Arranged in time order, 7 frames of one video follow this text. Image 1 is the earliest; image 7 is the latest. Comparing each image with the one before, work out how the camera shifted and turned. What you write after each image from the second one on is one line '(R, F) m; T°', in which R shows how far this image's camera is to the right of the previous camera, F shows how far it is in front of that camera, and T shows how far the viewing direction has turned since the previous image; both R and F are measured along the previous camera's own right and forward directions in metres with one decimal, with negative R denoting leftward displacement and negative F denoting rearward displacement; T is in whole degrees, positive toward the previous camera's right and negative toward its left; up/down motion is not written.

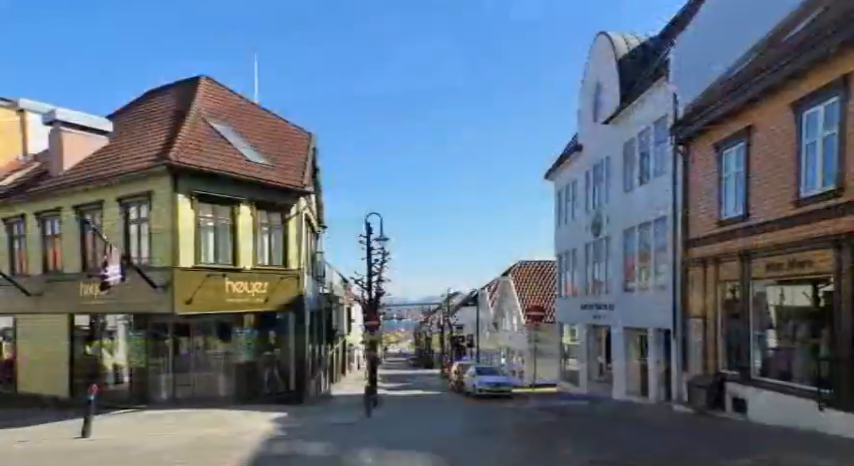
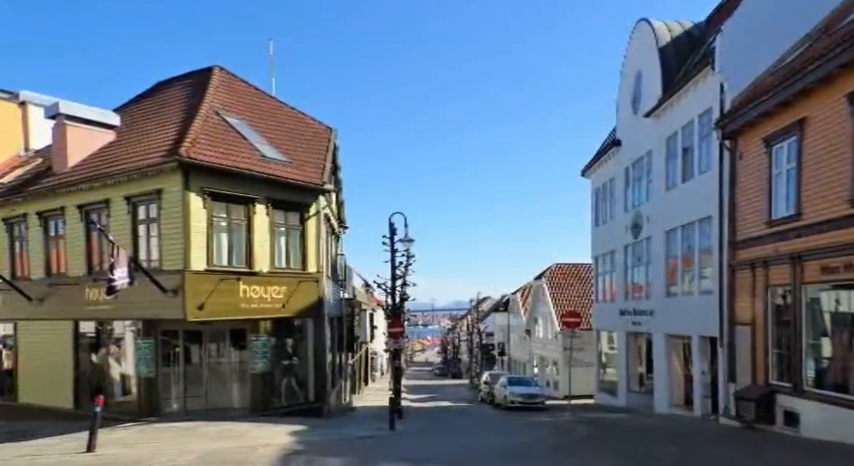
(-0.1, +1.5) m; -2°
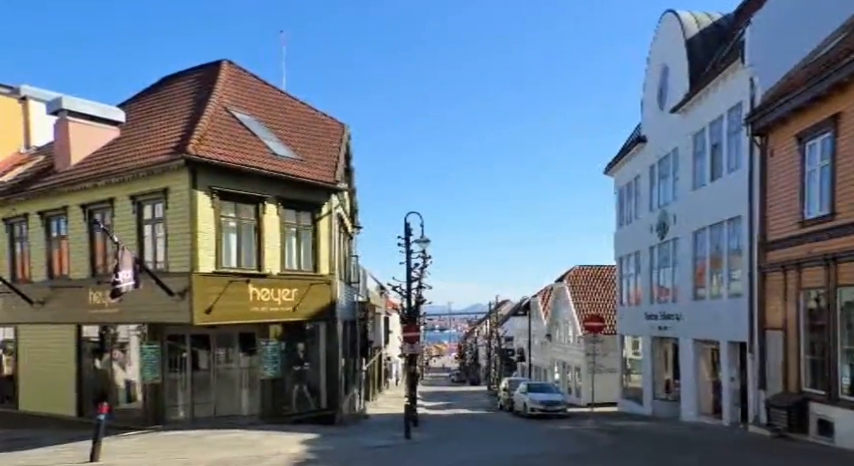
(-0.1, +0.9) m; -1°
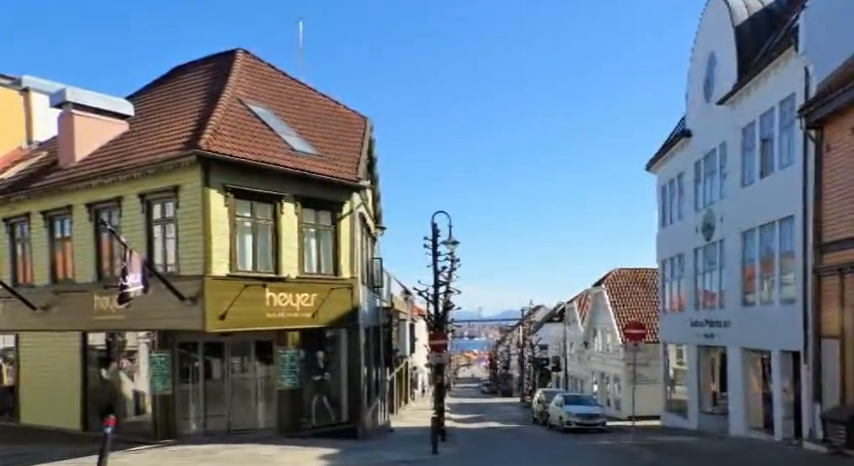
(-0.1, +1.4) m; -2°
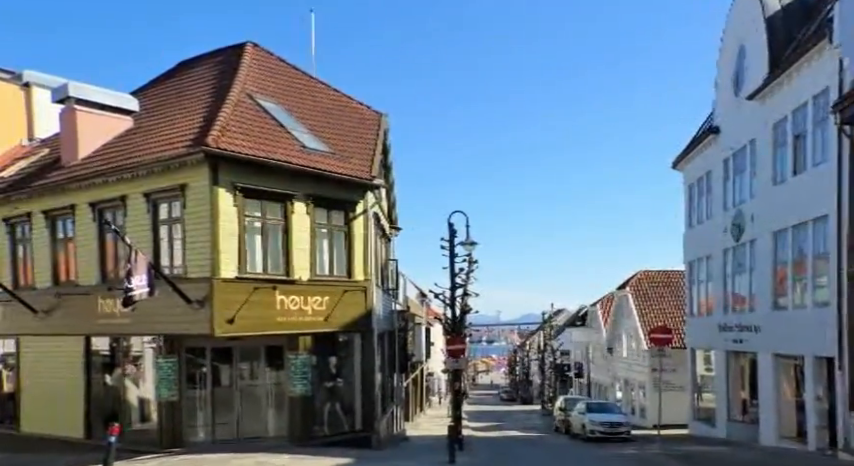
(-0.1, +0.8) m; -1°
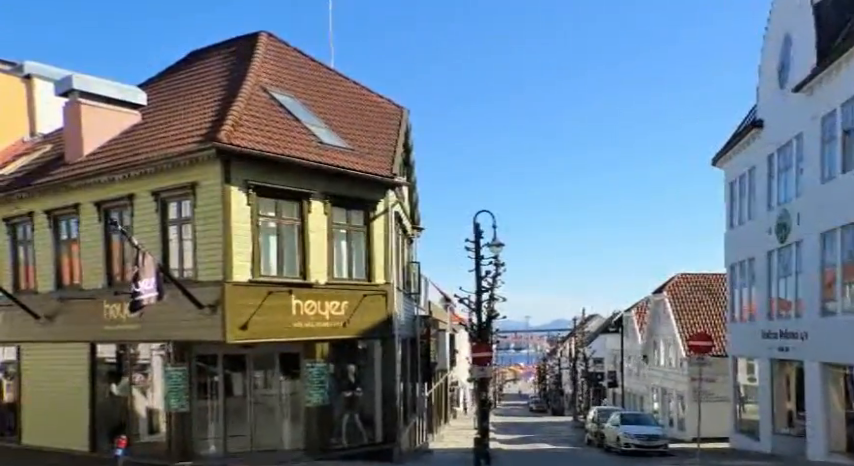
(-0.1, +1.1) m; -1°
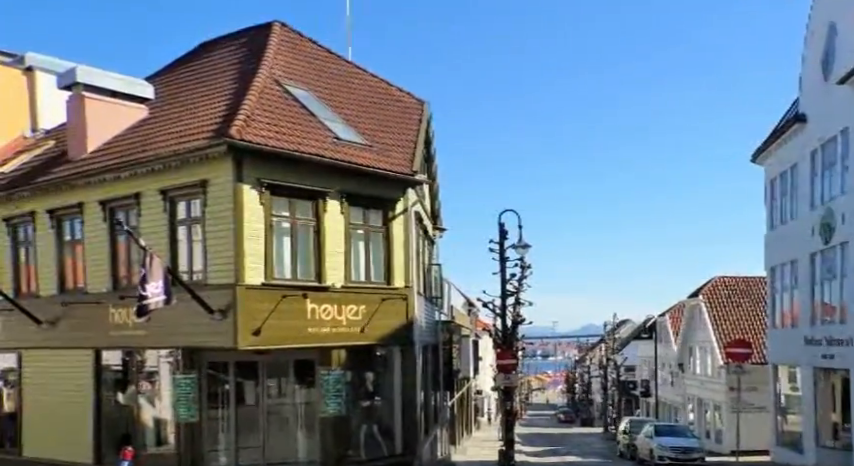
(-0.1, +0.9) m; -1°
